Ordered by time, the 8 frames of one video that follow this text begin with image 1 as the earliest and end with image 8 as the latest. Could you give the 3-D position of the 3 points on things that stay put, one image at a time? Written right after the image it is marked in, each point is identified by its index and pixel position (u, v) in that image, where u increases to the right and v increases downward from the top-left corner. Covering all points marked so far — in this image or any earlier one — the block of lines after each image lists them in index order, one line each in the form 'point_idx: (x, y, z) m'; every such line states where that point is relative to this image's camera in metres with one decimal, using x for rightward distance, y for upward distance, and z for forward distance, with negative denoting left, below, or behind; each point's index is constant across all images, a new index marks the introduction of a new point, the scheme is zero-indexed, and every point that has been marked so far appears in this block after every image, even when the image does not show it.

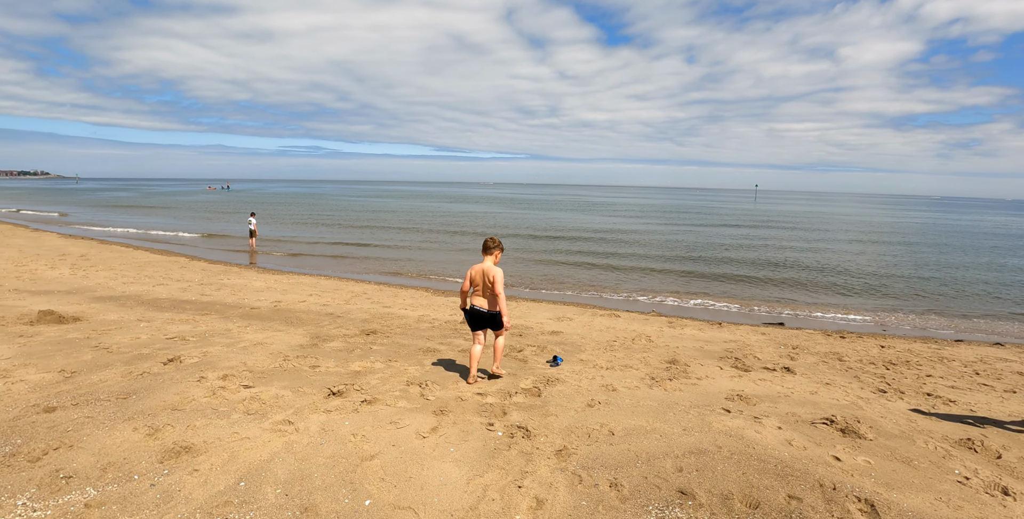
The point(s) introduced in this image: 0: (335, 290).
0: (-5.5, -1.0, +16.3) m
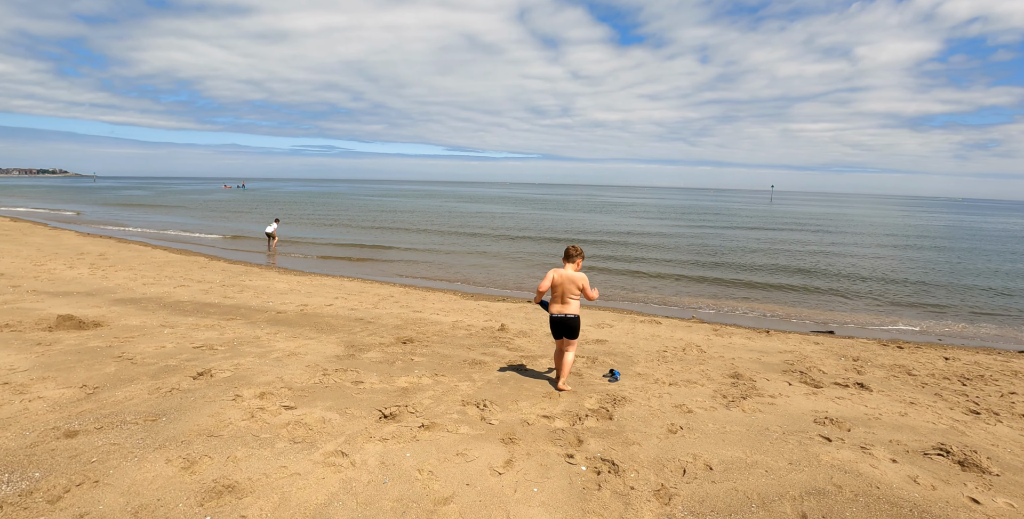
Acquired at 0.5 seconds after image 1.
0: (-4.5, -1.0, +15.6) m
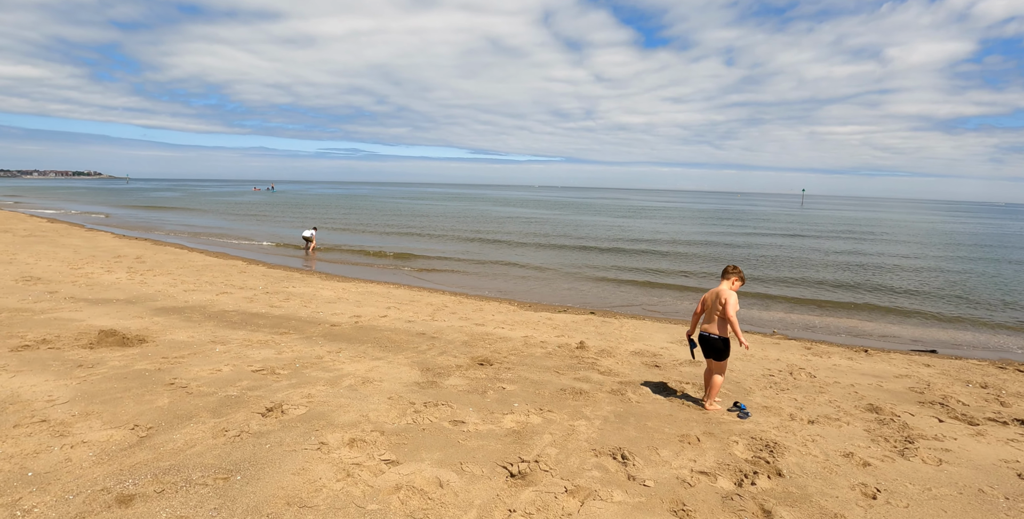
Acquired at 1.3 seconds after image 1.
0: (-2.8, -1.2, +14.5) m
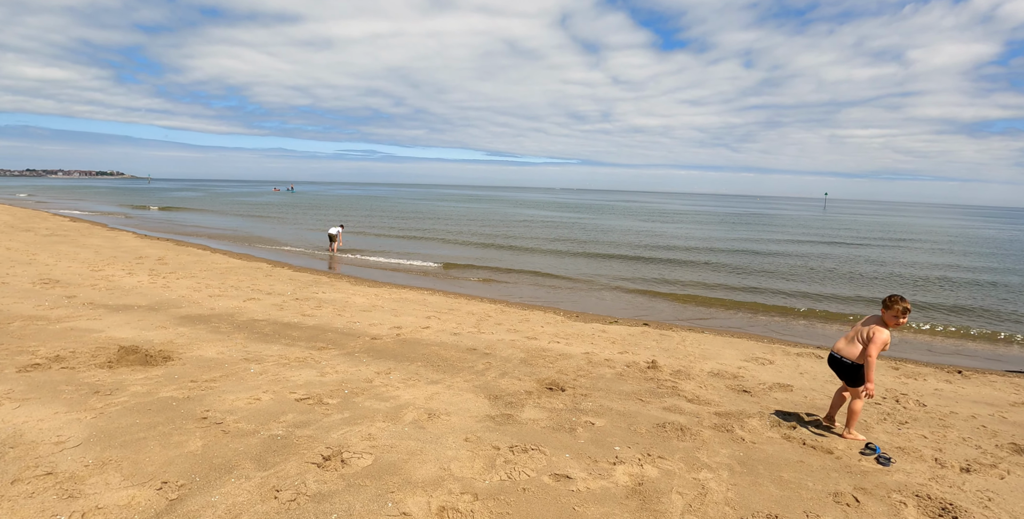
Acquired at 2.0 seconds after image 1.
0: (-1.5, -1.3, +13.4) m
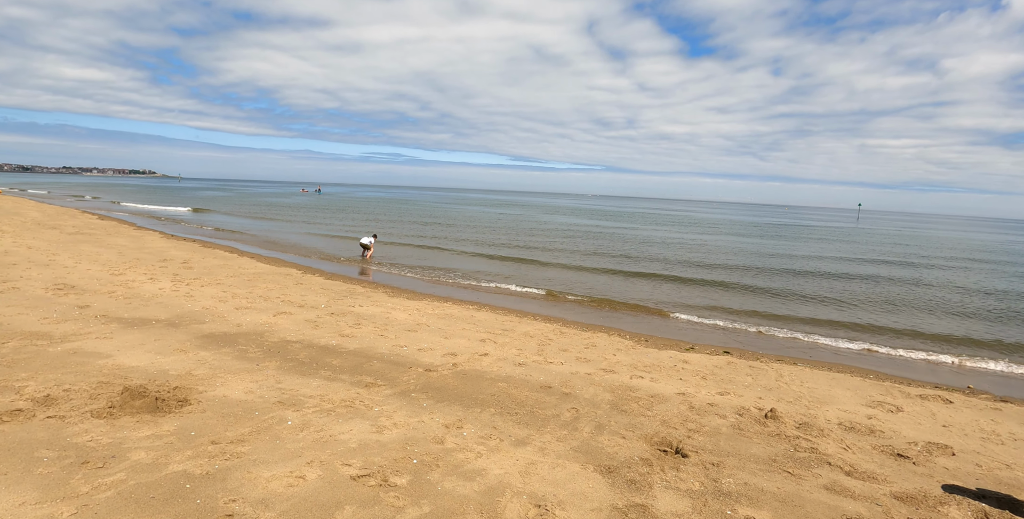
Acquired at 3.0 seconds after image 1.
0: (-0.1, -1.6, +11.7) m
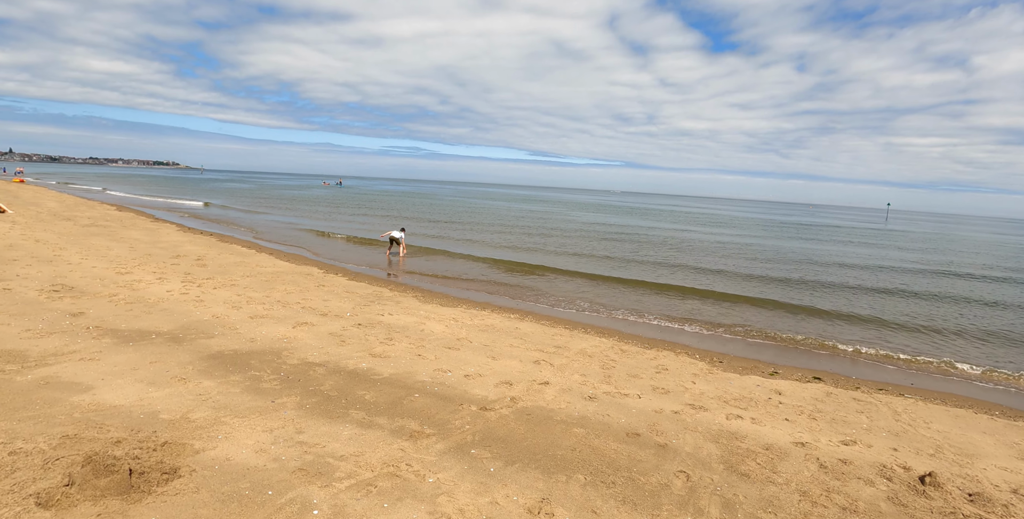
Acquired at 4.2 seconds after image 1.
0: (+0.9, -1.7, +10.1) m
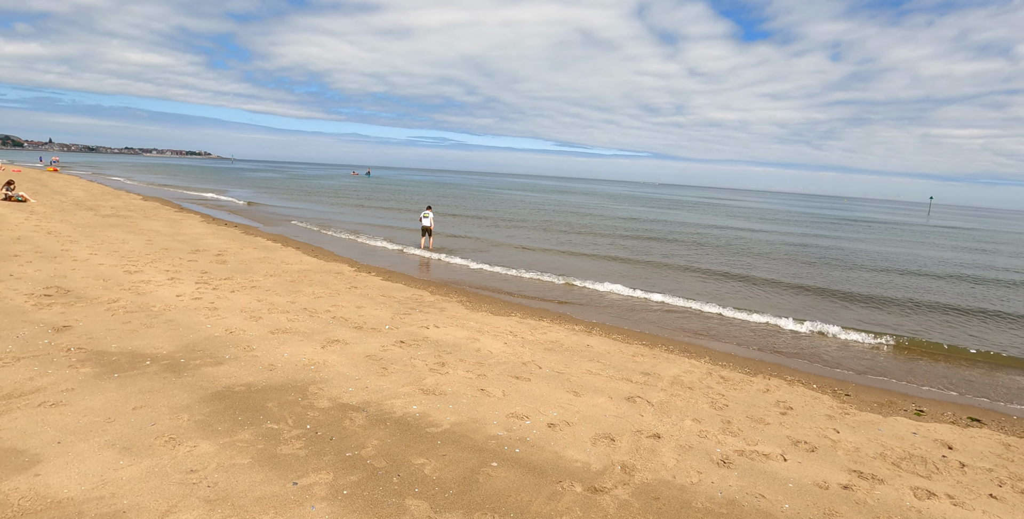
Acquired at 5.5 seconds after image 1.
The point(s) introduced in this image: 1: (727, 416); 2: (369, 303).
0: (+2.2, -1.8, +8.1) m
1: (+2.8, -2.1, +6.9) m
2: (-3.0, -0.9, +10.8) m
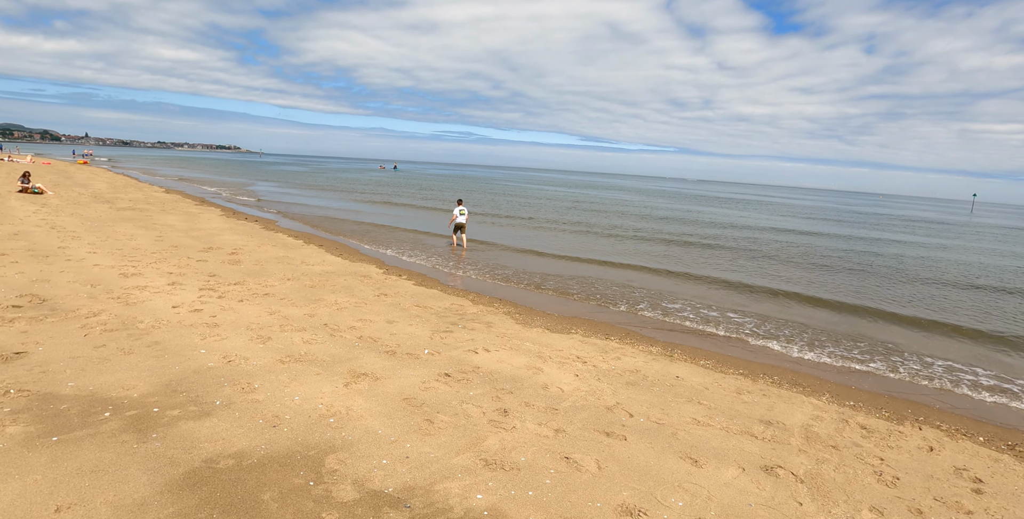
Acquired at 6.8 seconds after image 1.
0: (+3.1, -2.0, +6.1) m
1: (+3.7, -2.2, +4.9) m
2: (-1.9, -1.0, +9.0) m
